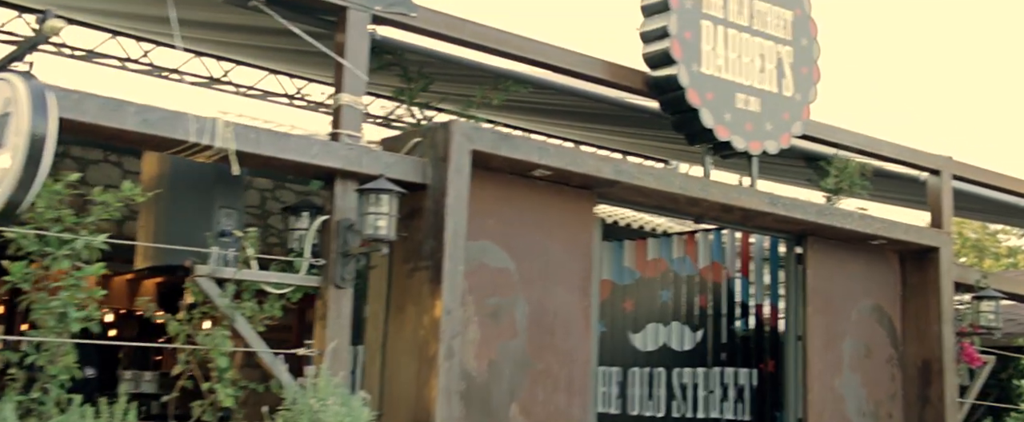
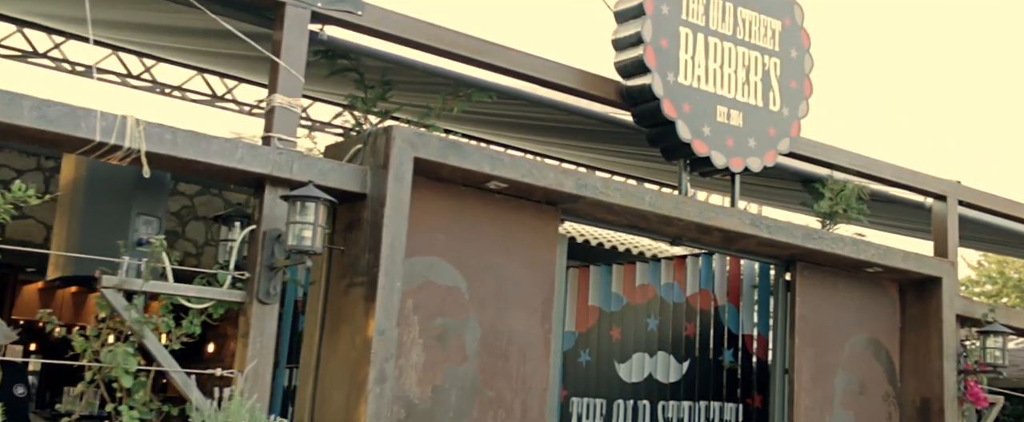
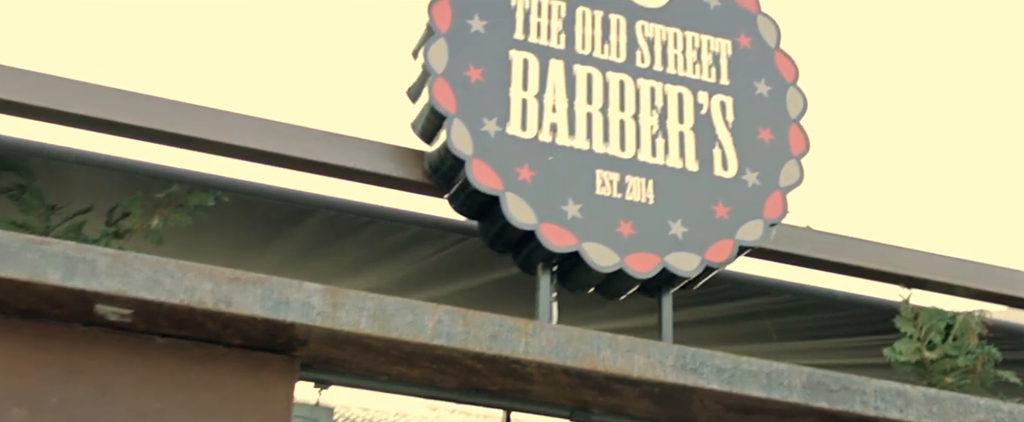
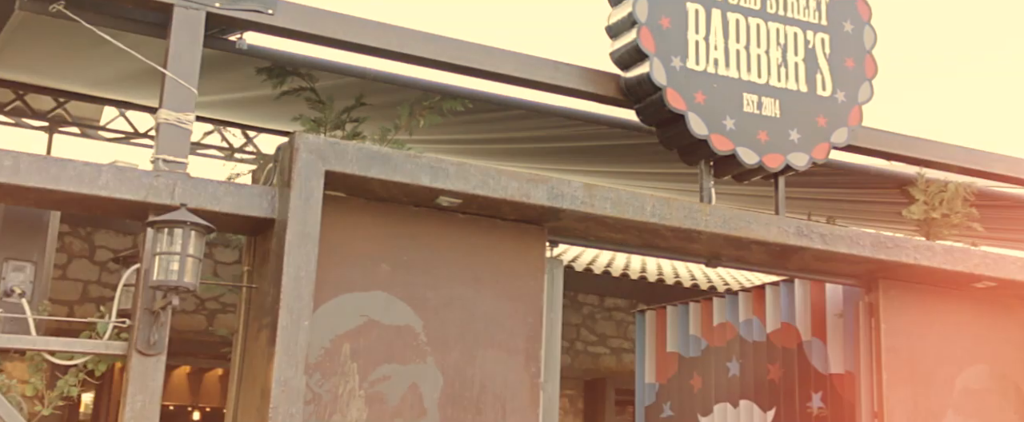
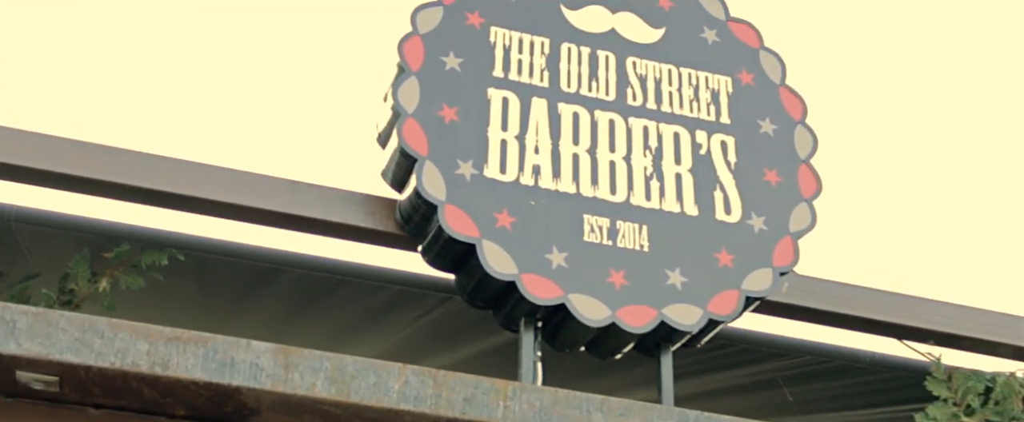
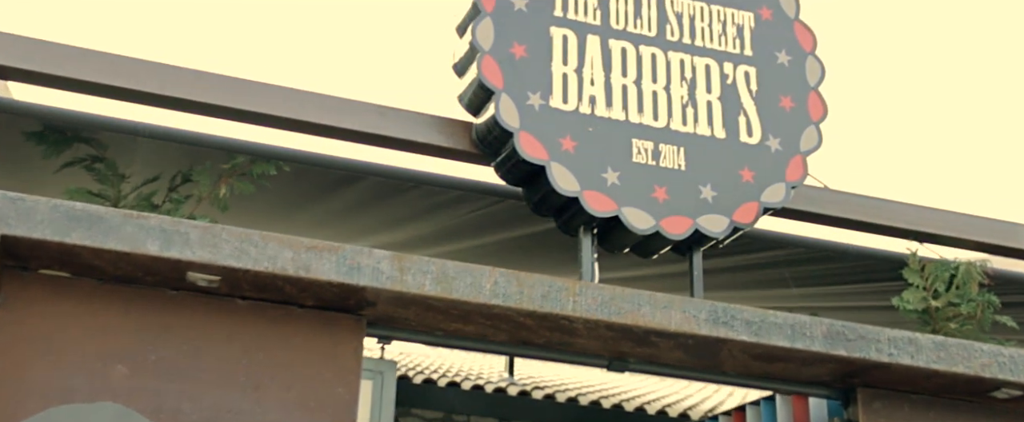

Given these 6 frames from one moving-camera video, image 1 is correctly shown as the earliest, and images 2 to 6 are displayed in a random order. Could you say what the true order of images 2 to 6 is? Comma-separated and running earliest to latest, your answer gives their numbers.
2, 4, 6, 3, 5
